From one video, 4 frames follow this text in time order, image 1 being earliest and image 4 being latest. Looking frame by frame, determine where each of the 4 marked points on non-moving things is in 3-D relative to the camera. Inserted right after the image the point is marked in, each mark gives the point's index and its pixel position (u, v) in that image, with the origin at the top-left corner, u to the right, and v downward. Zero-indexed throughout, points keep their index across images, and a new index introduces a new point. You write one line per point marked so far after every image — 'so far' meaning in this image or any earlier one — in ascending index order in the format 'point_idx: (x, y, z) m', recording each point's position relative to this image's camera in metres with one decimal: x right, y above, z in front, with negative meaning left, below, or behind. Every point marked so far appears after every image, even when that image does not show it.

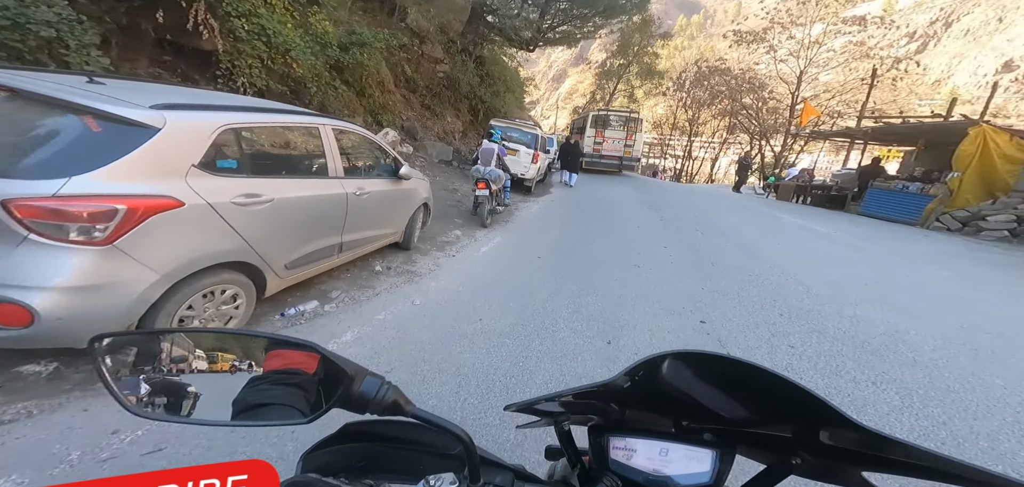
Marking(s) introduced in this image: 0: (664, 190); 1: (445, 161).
0: (+6.5, +2.3, +17.8) m
1: (-2.7, +3.3, +18.2) m
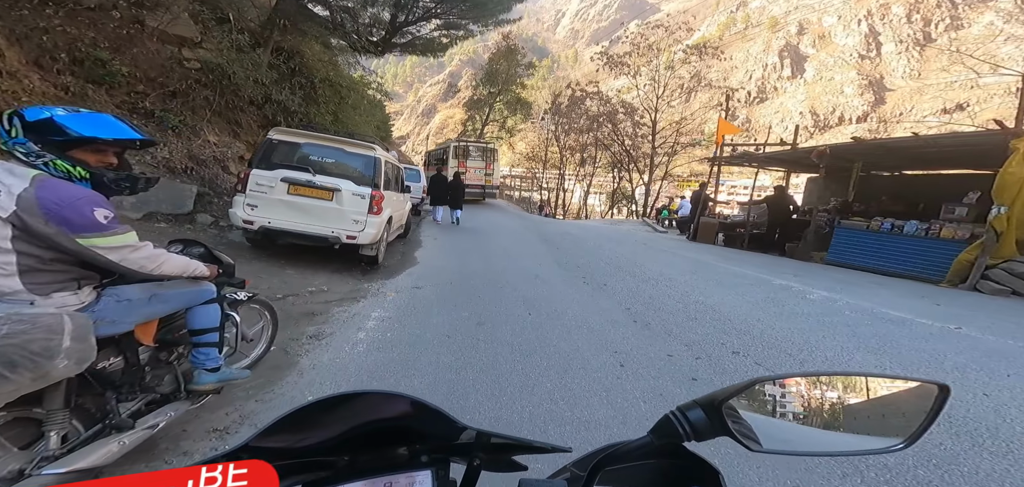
0: (+1.6, +0.5, +14.4) m
1: (-7.4, +0.9, +12.0) m
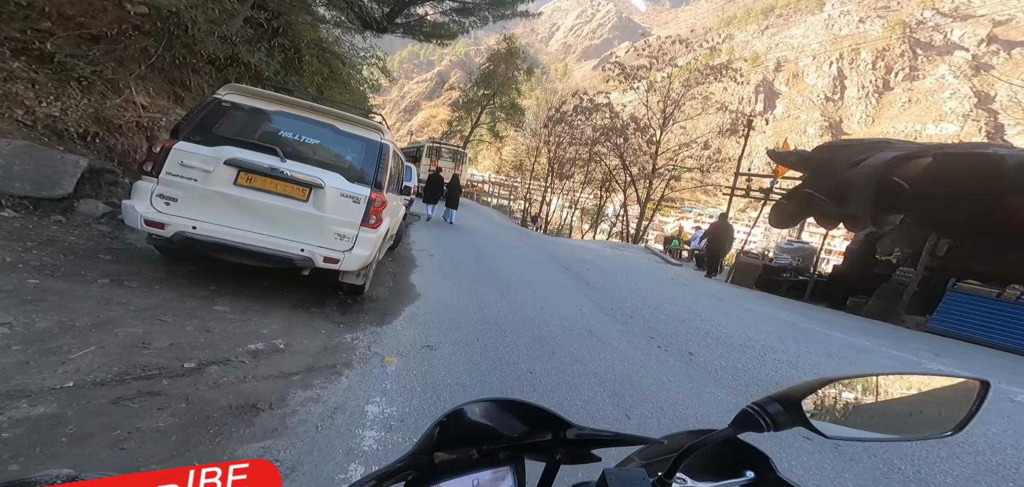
0: (+1.6, -0.1, +12.7) m
1: (-7.1, +1.0, +9.8) m
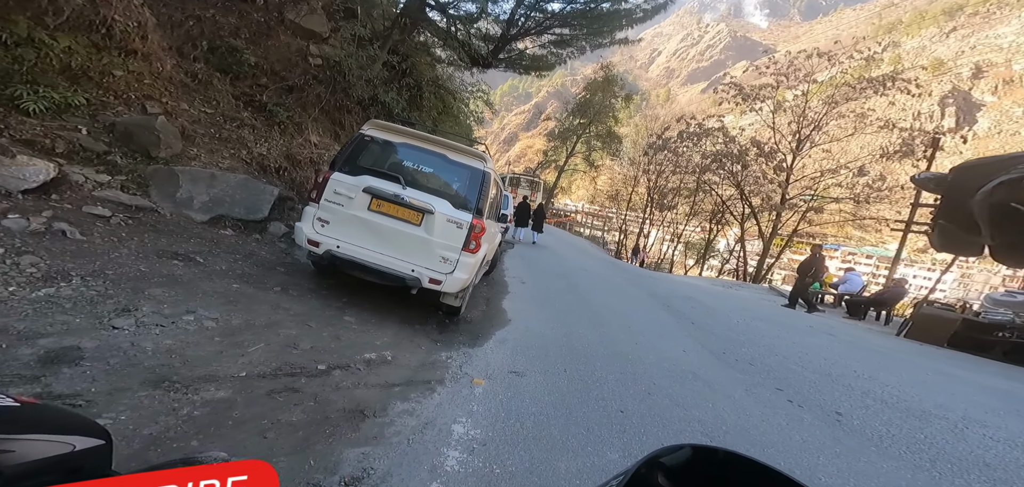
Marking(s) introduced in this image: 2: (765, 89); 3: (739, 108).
0: (+4.1, -1.0, +12.1) m
1: (-5.0, +0.6, +11.1) m
2: (+9.9, +6.1, +18.2) m
3: (+9.7, +5.9, +19.8) m
